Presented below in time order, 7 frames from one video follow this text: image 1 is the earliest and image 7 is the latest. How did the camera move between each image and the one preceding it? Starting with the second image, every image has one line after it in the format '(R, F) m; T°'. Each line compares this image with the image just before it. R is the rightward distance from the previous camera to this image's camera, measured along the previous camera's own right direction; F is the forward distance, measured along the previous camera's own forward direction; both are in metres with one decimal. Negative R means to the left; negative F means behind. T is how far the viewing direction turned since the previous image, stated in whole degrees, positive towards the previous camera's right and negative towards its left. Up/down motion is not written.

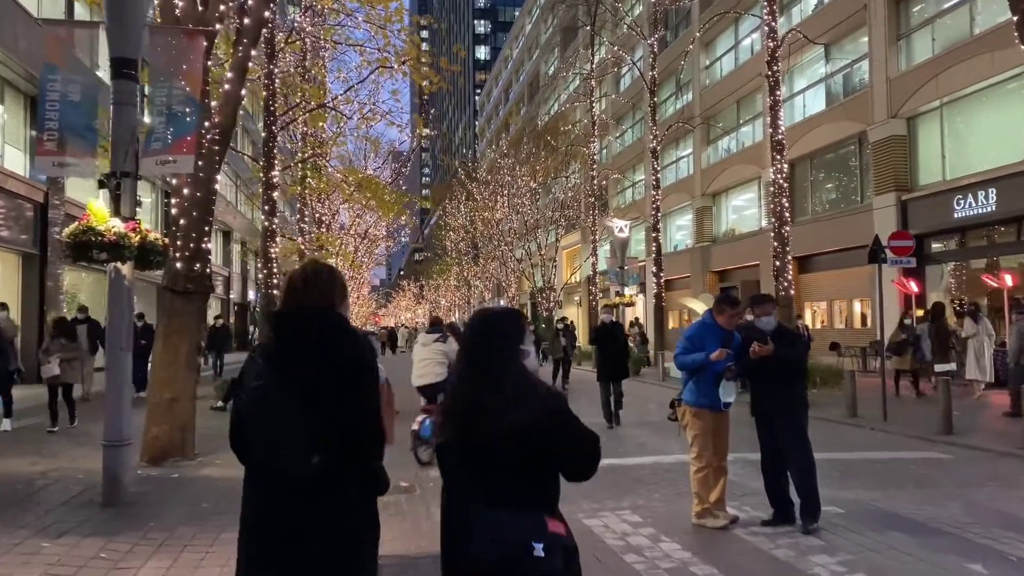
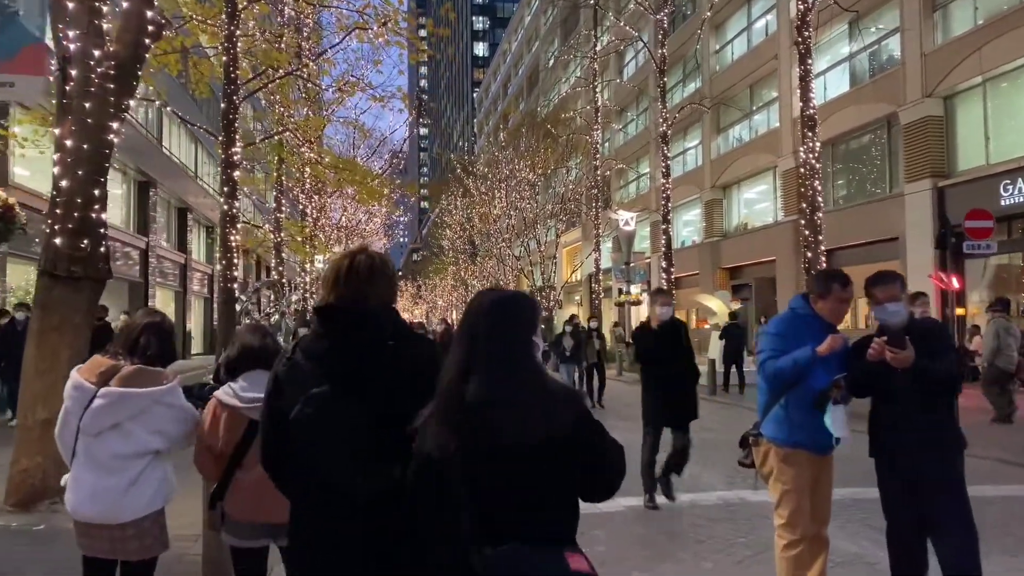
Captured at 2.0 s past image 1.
(+0.1, +2.1) m; 0°
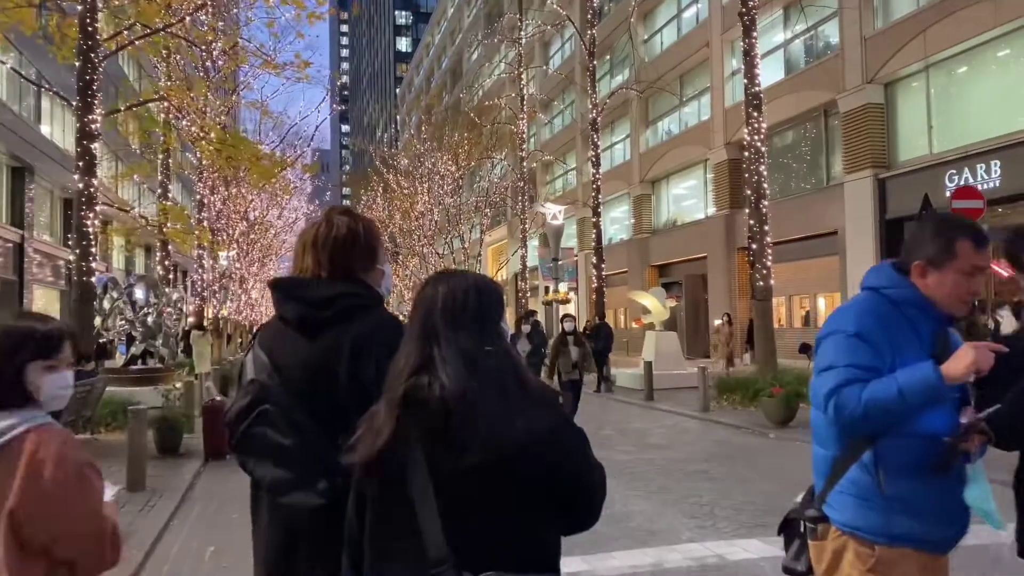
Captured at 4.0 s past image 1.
(+0.2, +1.8) m; +5°
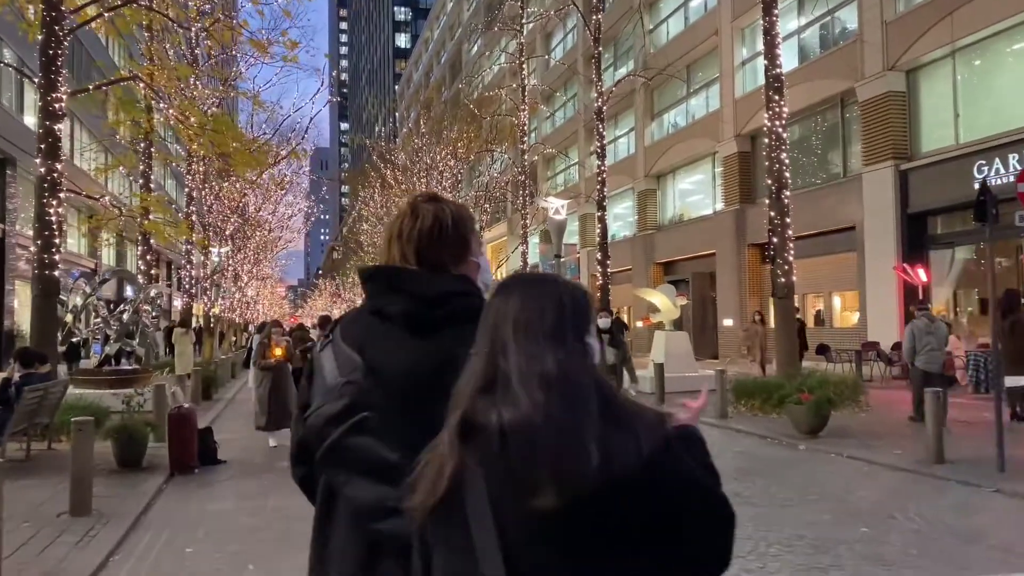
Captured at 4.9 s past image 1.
(0.0, +1.0) m; 0°
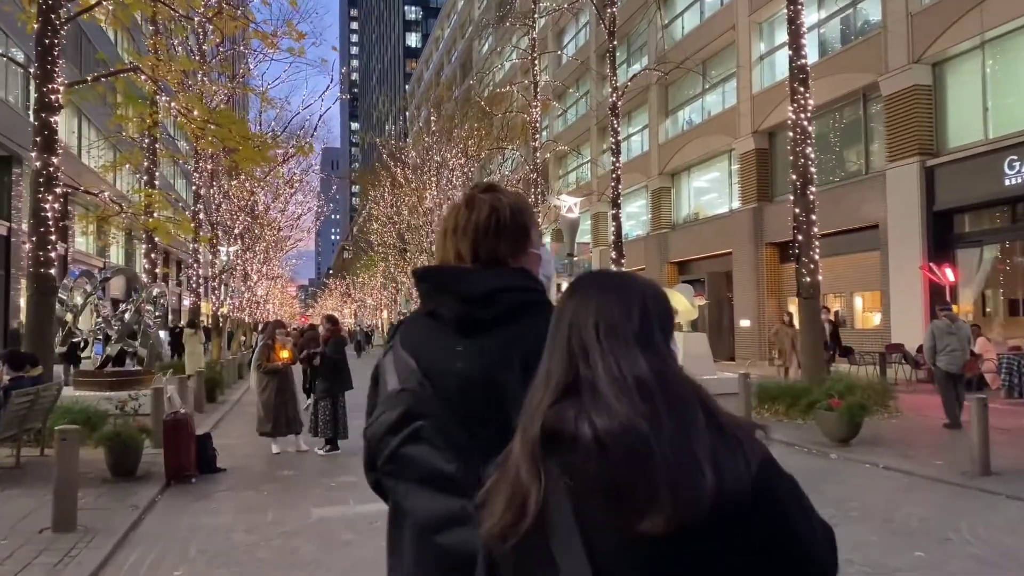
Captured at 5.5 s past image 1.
(-0.1, +0.5) m; -1°
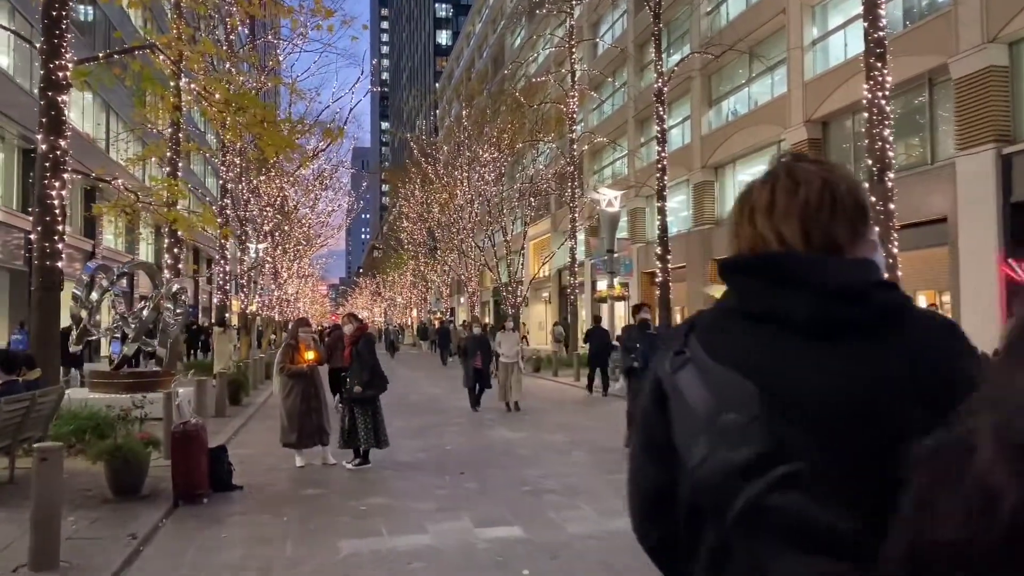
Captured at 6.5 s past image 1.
(-0.2, +1.1) m; -2°
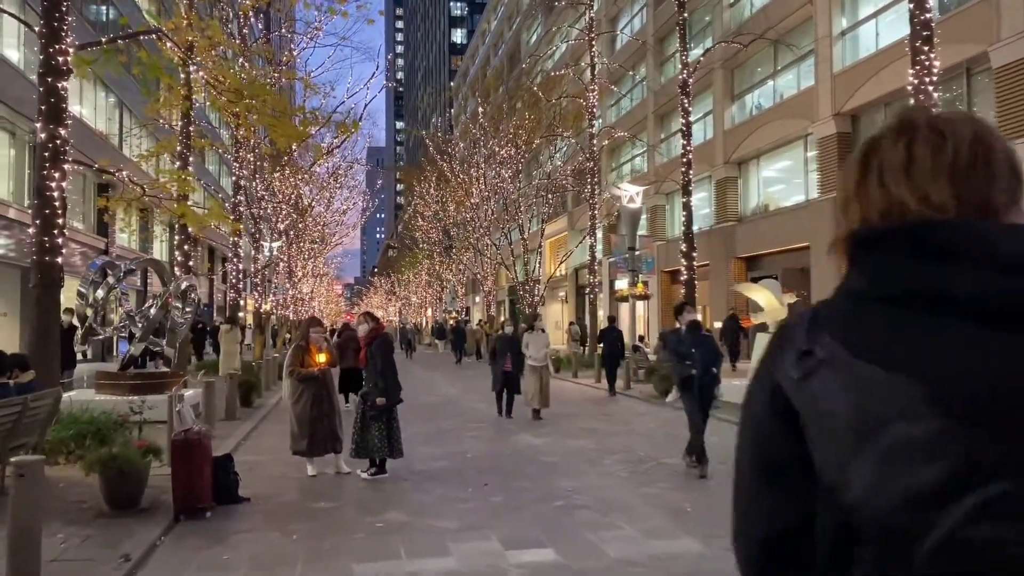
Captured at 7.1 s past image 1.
(-0.1, +0.6) m; -1°
